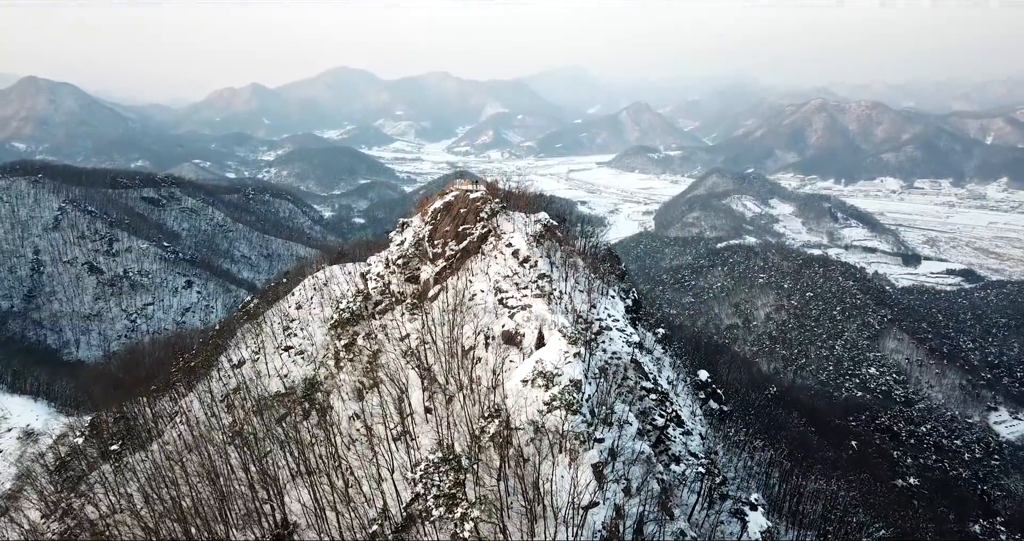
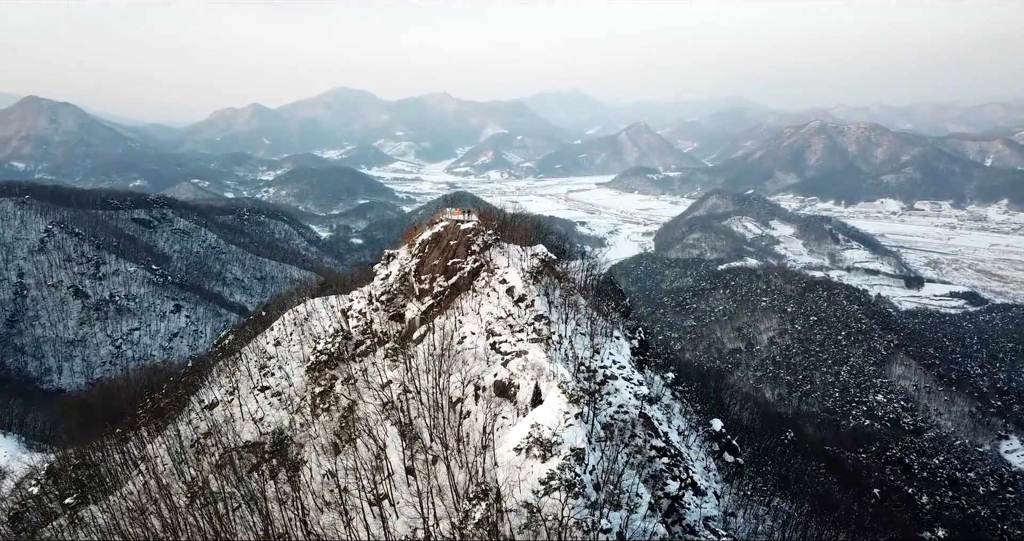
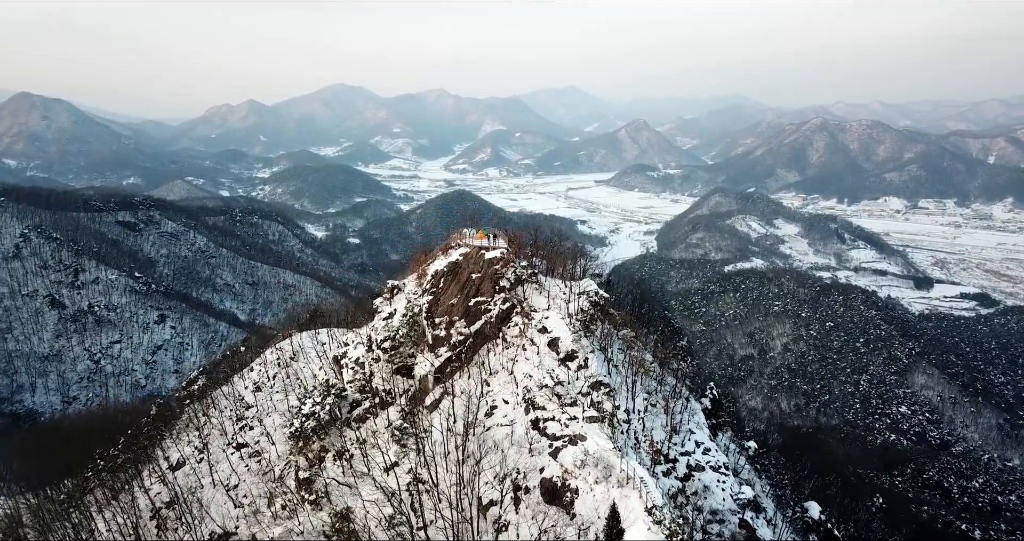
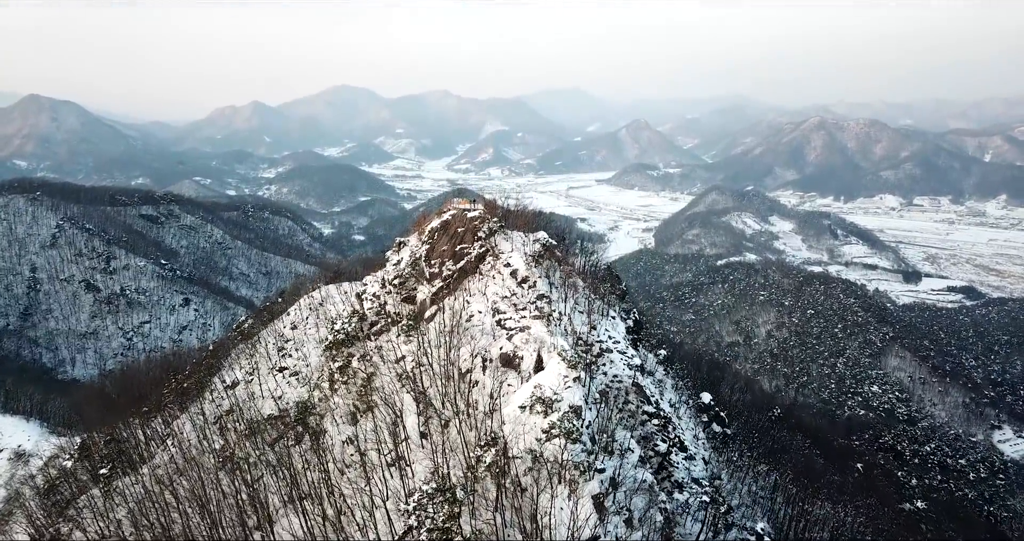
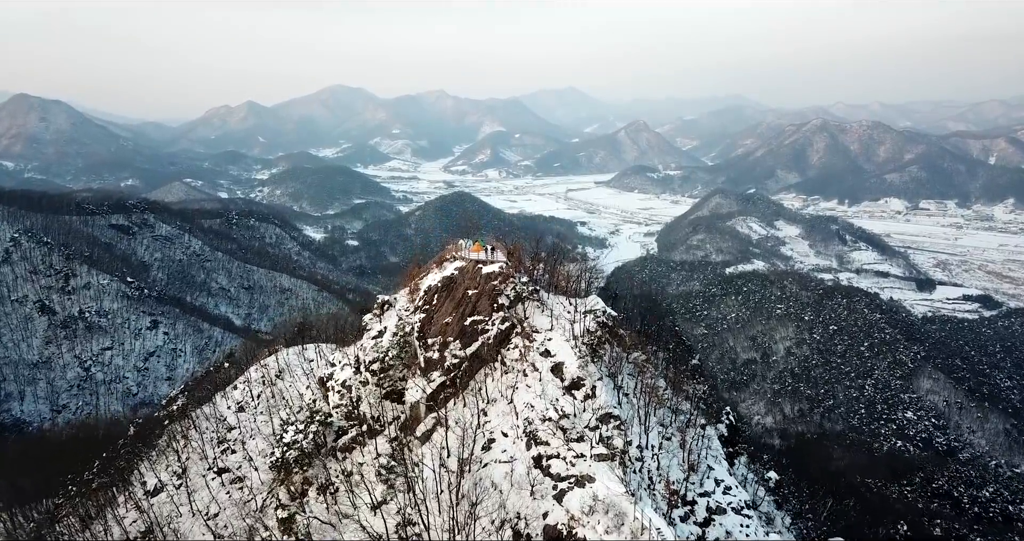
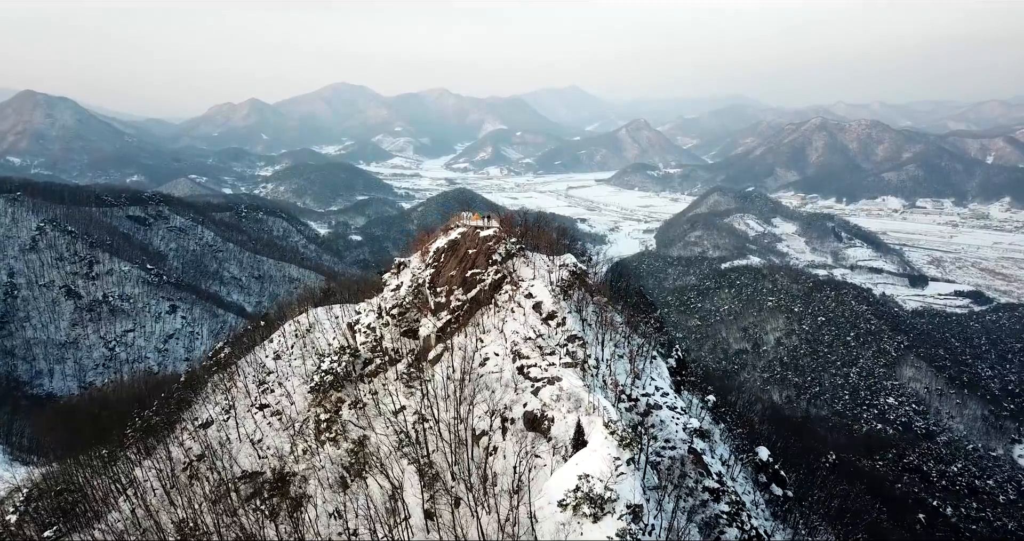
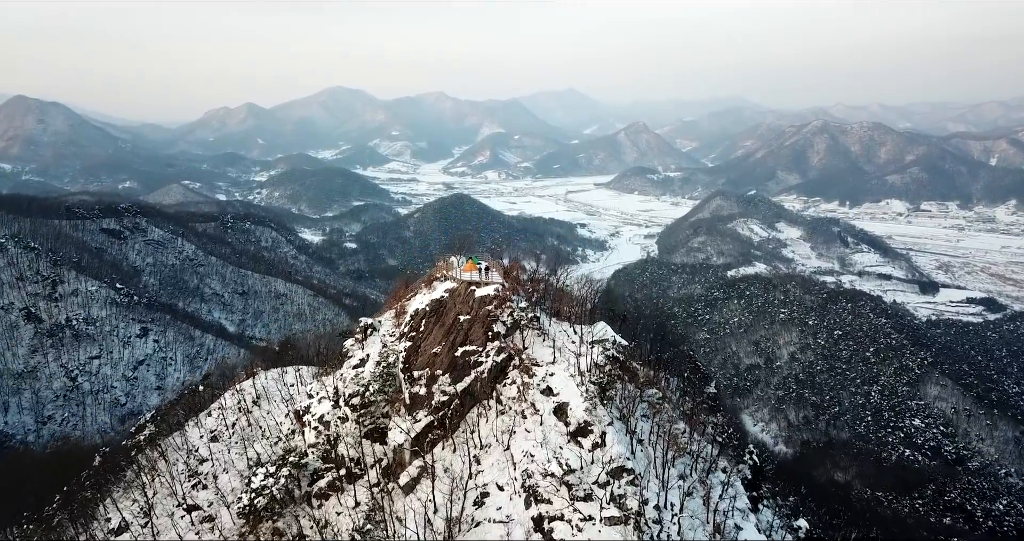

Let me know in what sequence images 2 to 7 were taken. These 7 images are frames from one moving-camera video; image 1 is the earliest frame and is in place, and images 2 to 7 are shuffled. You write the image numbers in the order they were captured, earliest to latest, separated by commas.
4, 2, 6, 3, 5, 7
